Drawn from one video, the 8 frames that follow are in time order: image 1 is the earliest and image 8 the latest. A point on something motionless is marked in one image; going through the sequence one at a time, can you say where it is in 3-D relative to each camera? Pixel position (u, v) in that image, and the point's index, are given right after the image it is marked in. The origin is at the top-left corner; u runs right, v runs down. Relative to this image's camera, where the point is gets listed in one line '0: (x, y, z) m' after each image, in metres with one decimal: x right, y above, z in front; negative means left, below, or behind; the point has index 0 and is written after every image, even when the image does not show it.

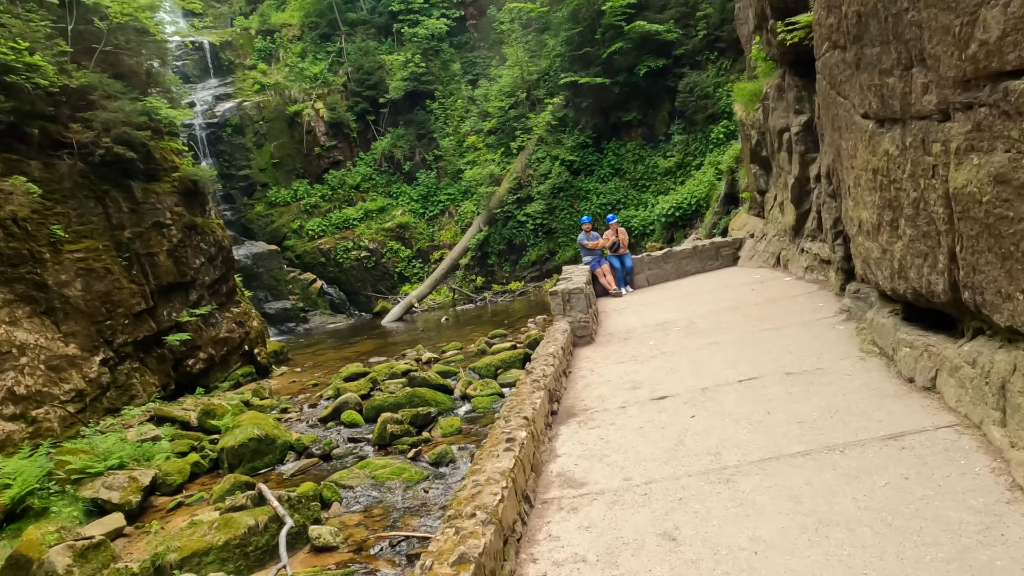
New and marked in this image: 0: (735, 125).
0: (+6.6, +4.8, +19.6) m
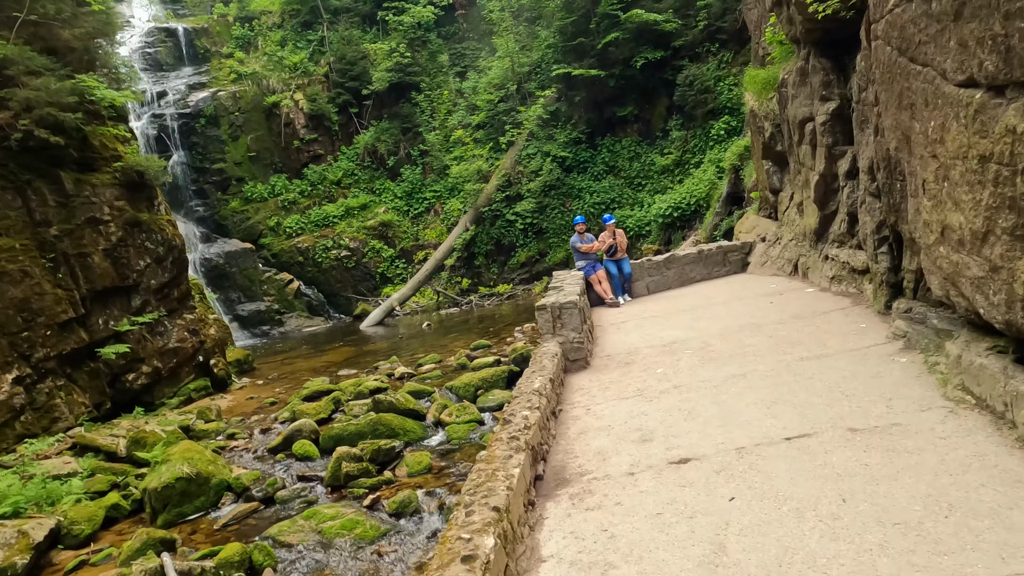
0: (+6.3, +4.6, +18.4) m
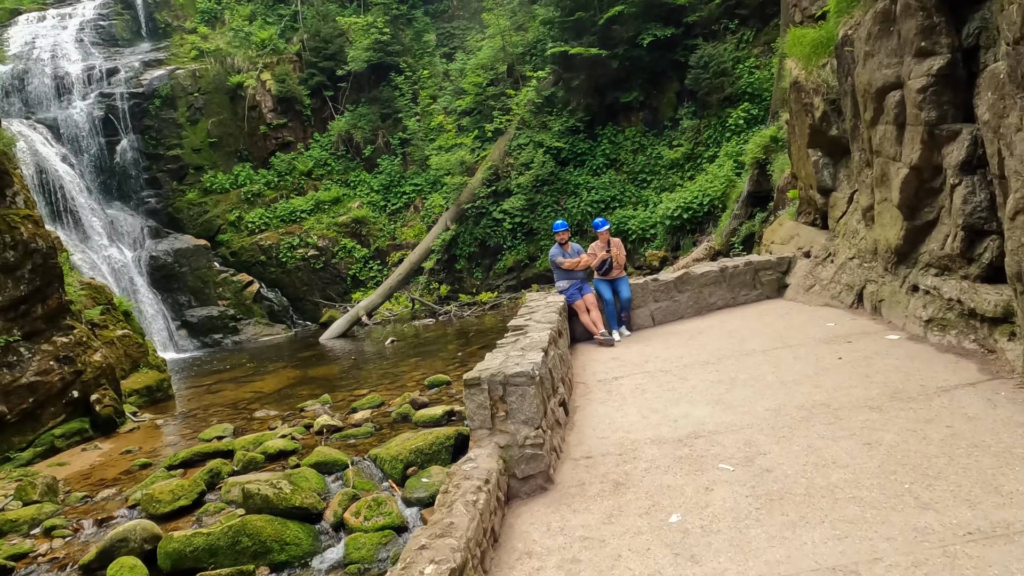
0: (+5.9, +4.3, +15.8) m
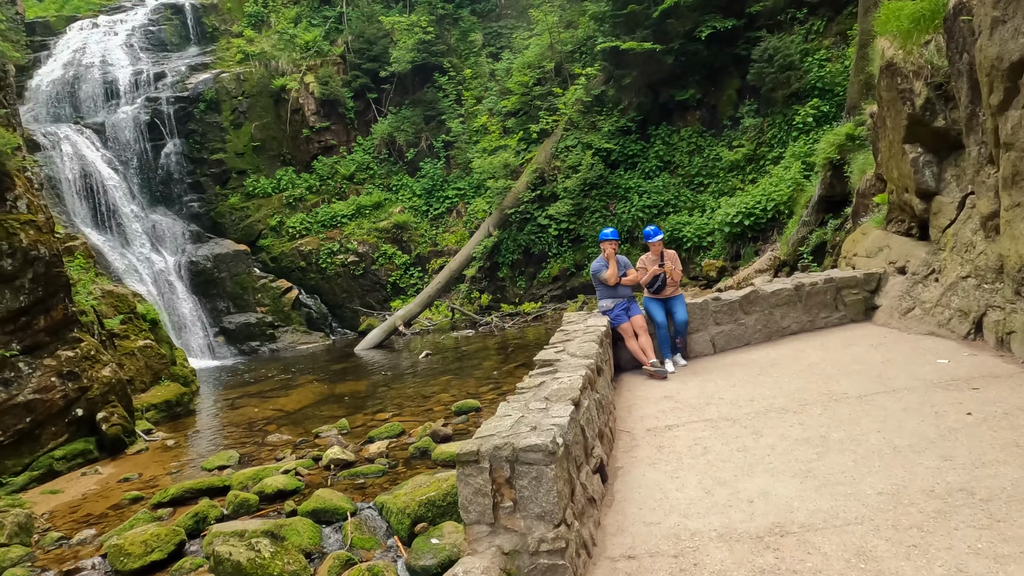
0: (+6.9, +3.9, +14.3) m
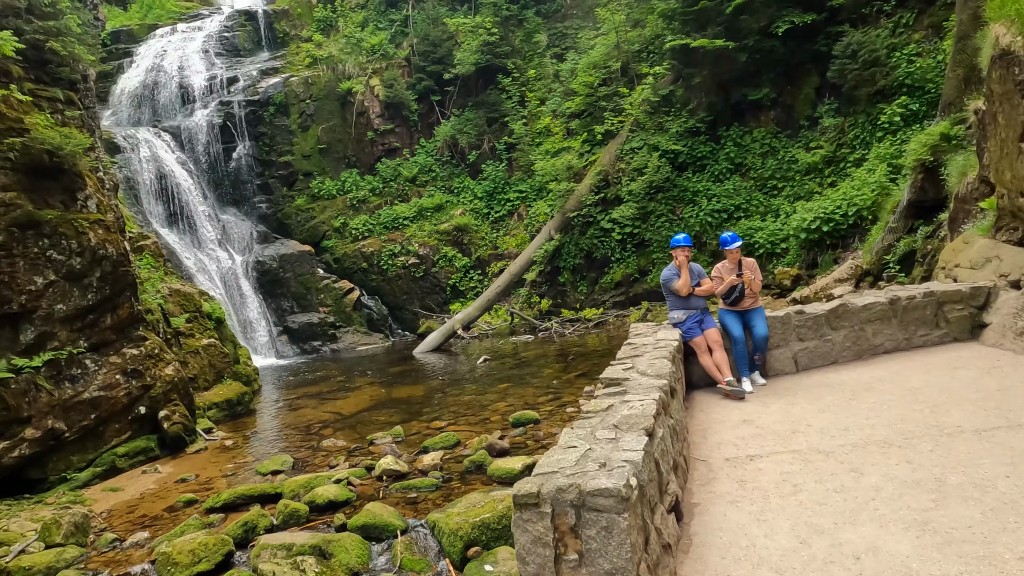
0: (+8.2, +3.7, +13.3) m
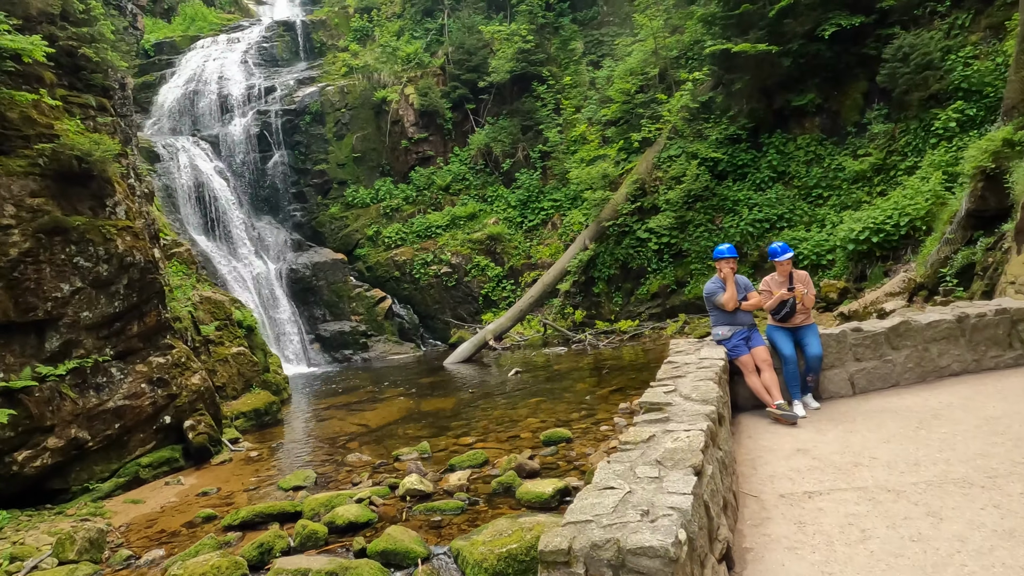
0: (+8.9, +3.4, +12.5) m
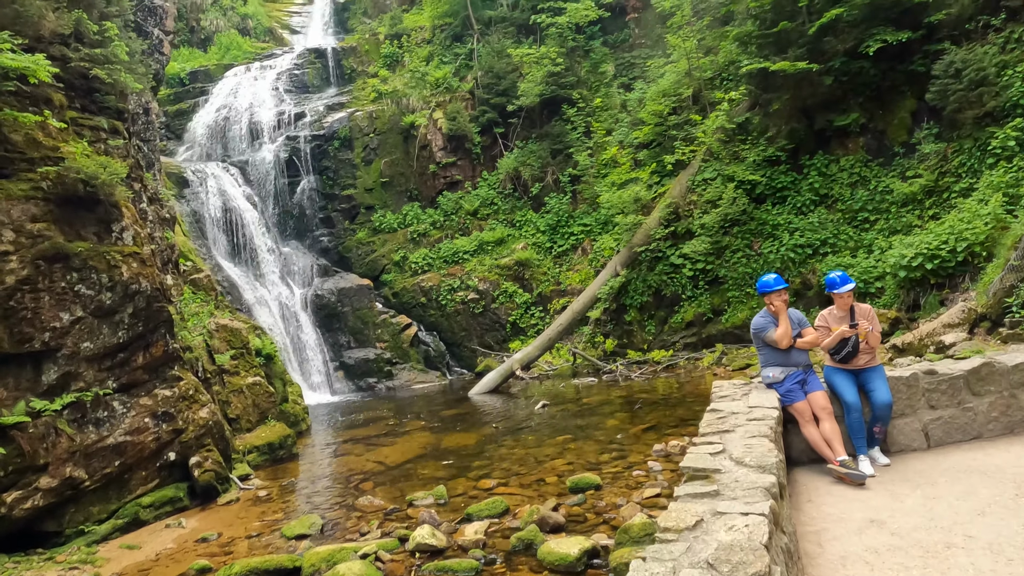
0: (+9.4, +2.9, +11.7) m
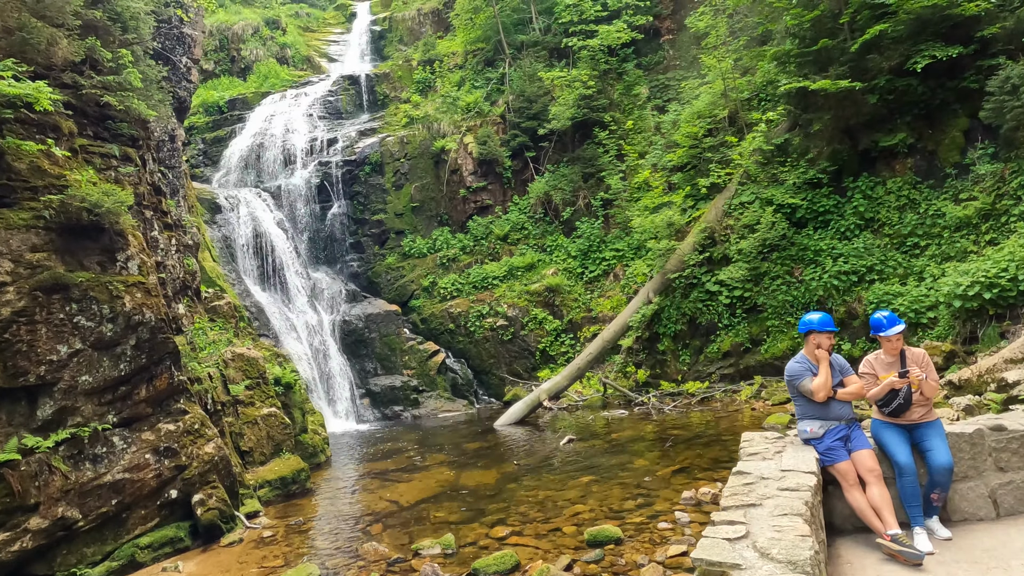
0: (+9.8, +2.4, +10.7) m
